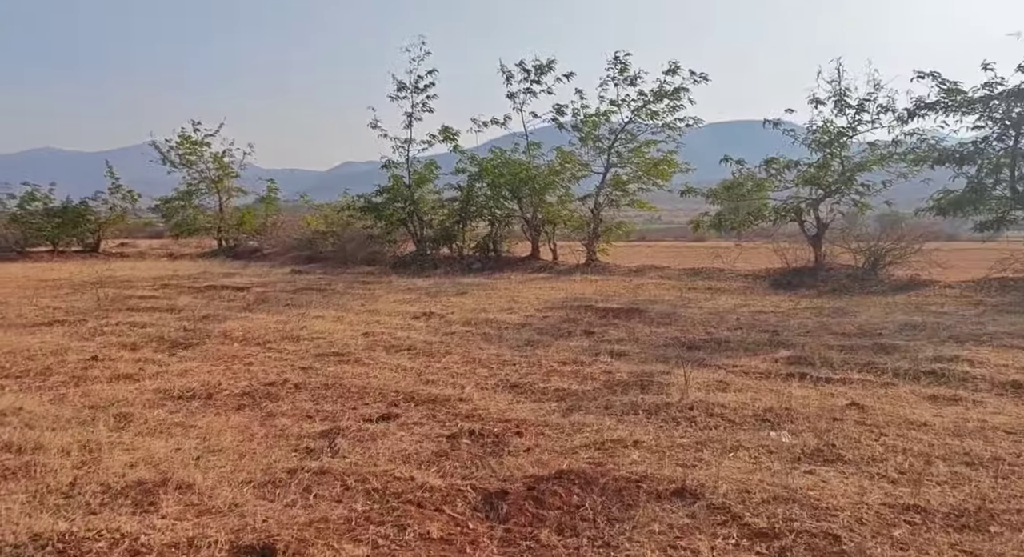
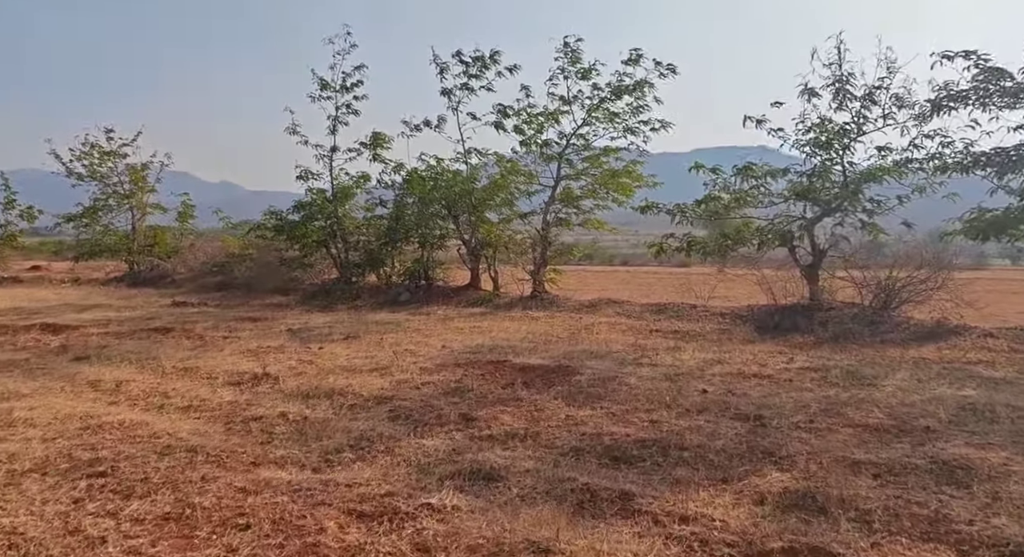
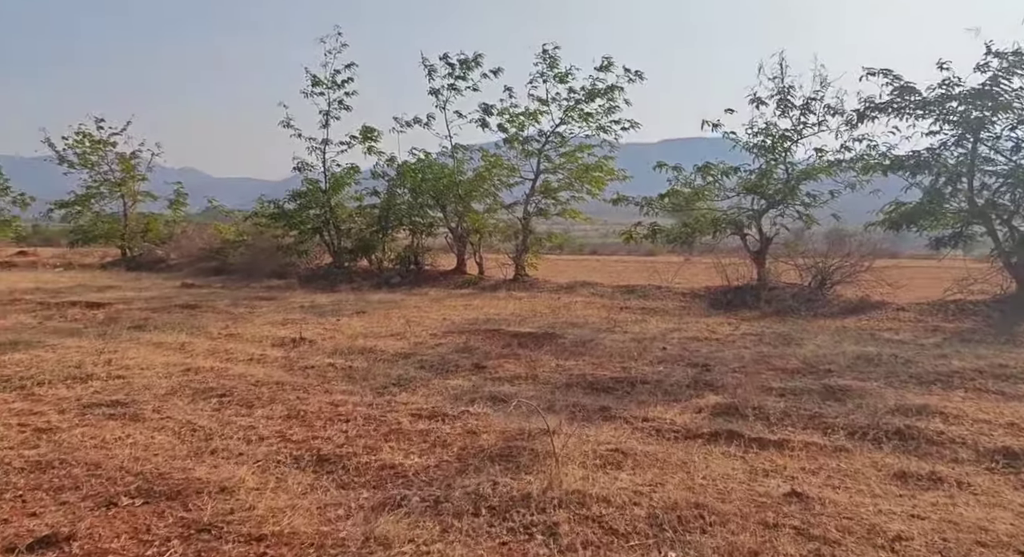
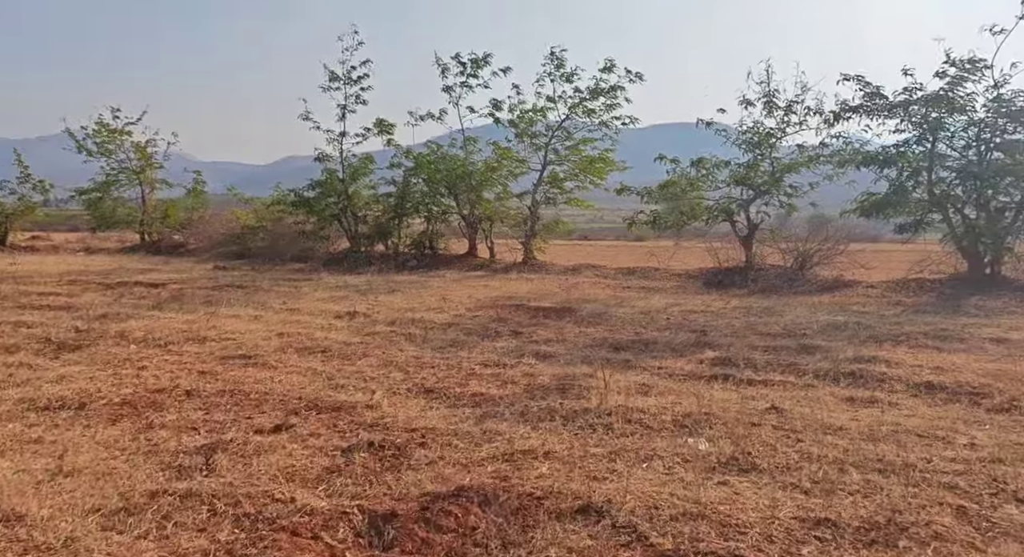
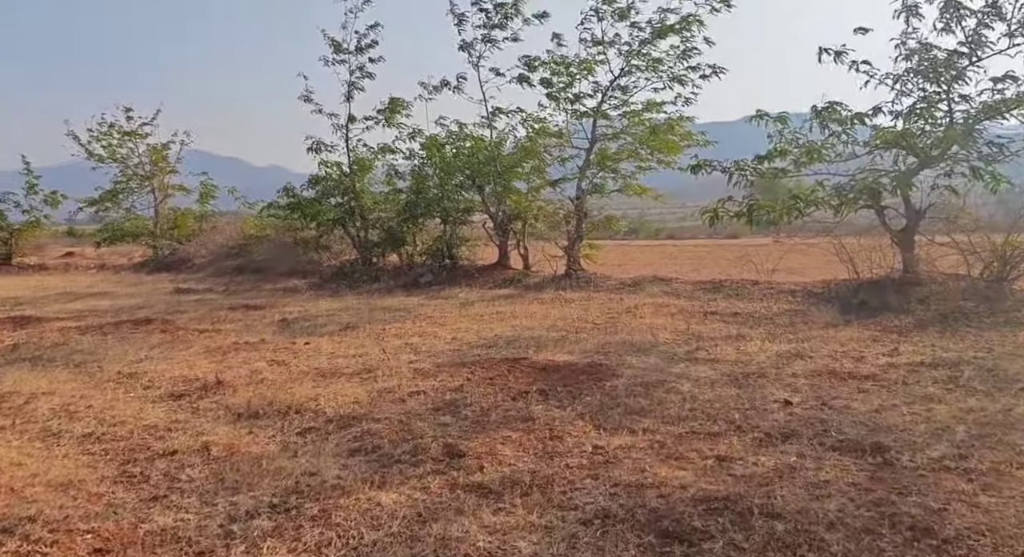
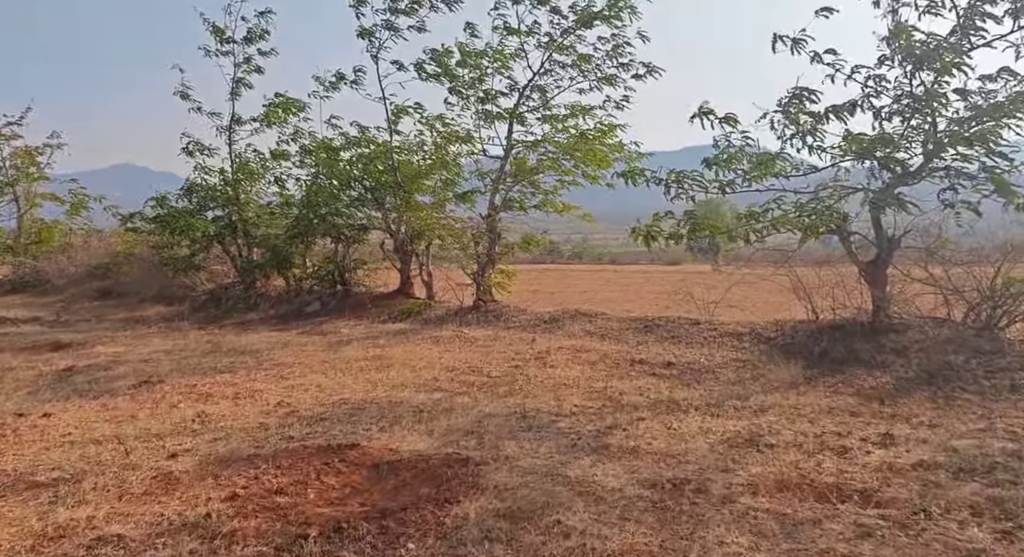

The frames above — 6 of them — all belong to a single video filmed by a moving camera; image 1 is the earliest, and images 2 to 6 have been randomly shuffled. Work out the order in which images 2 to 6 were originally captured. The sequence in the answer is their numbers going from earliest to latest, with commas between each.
4, 3, 2, 5, 6
